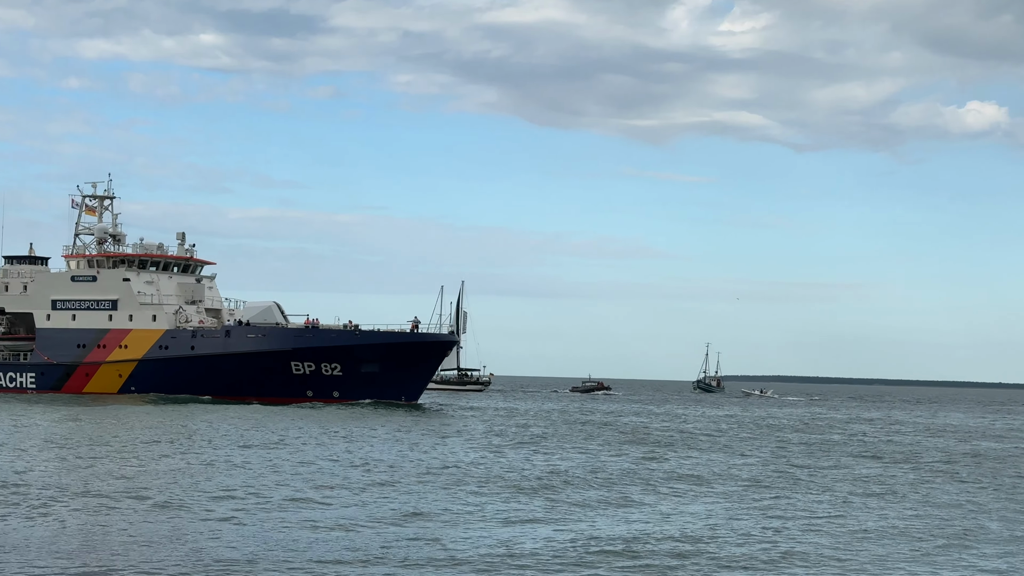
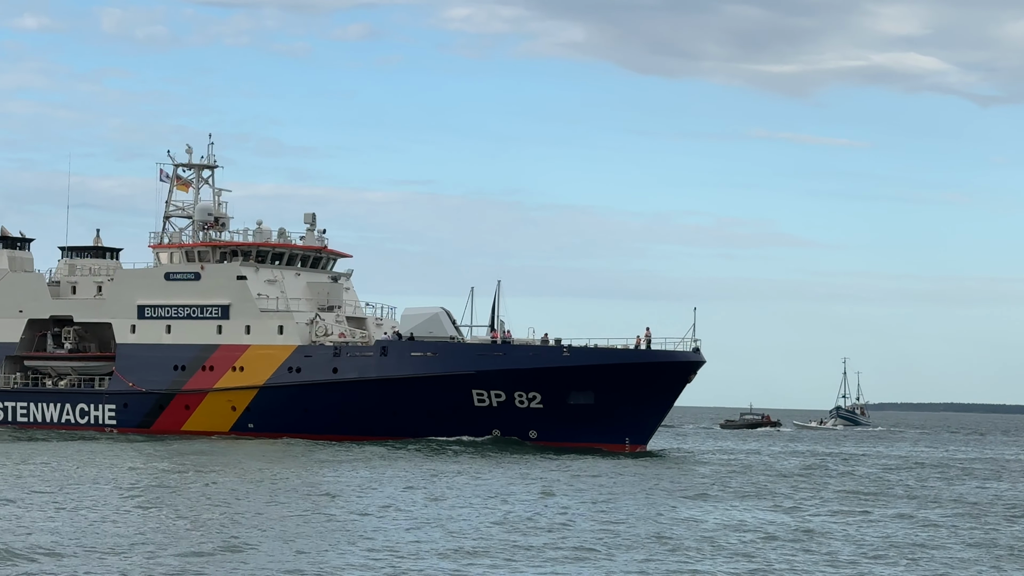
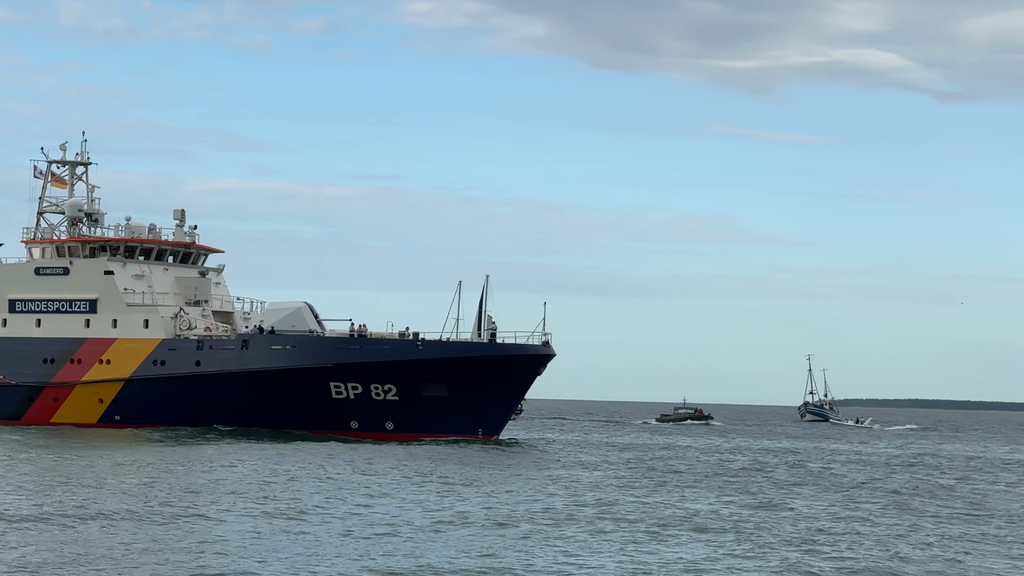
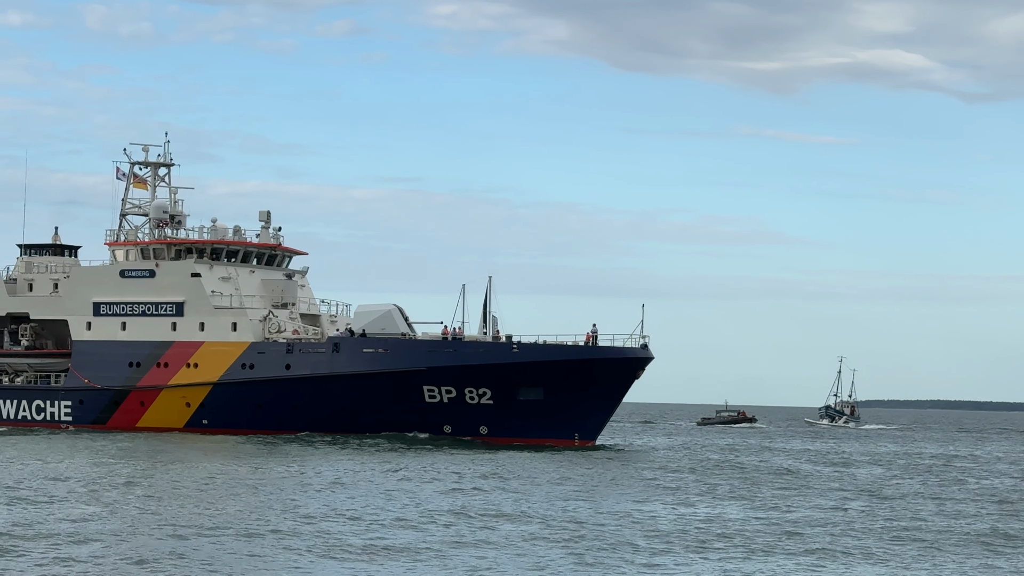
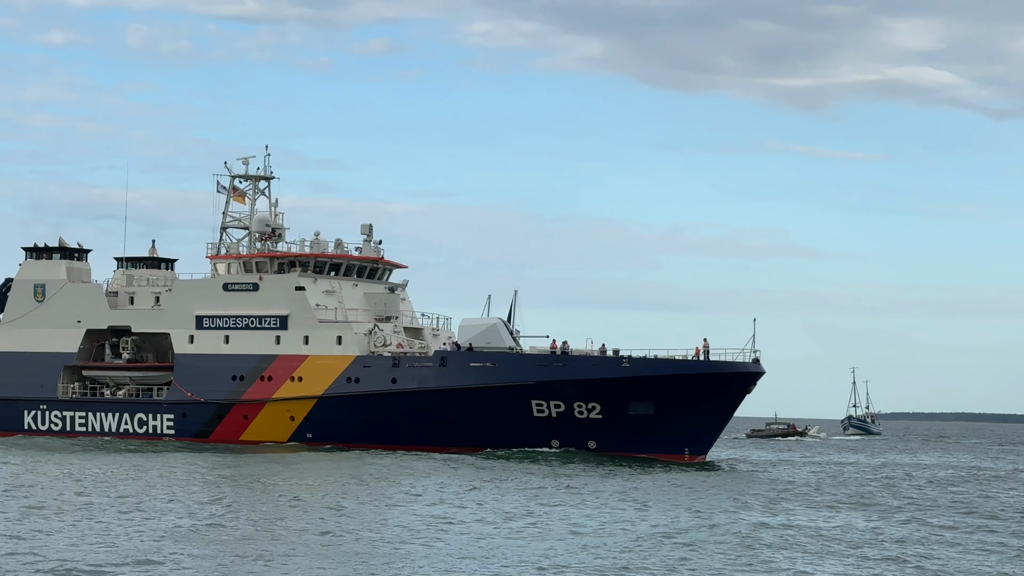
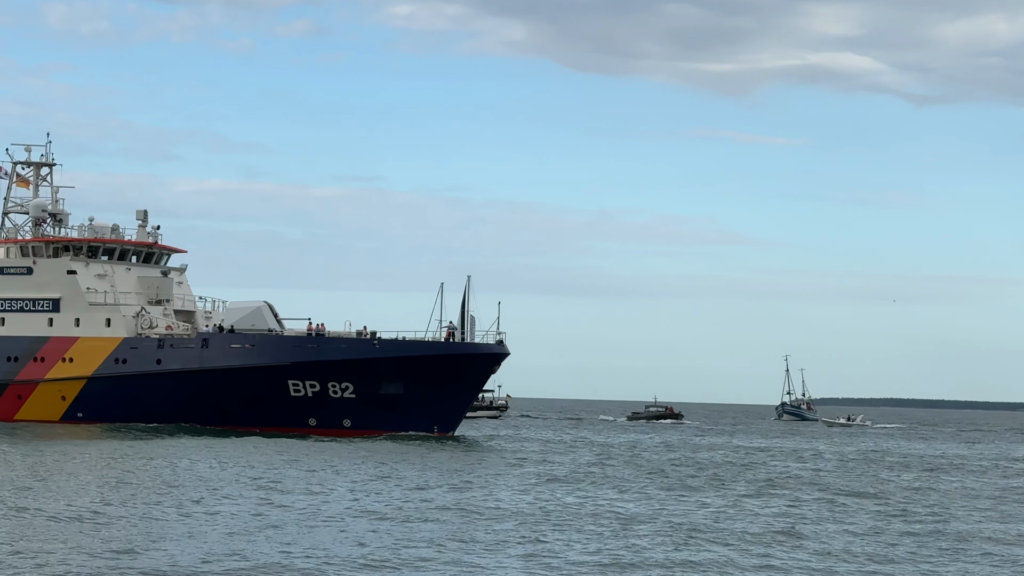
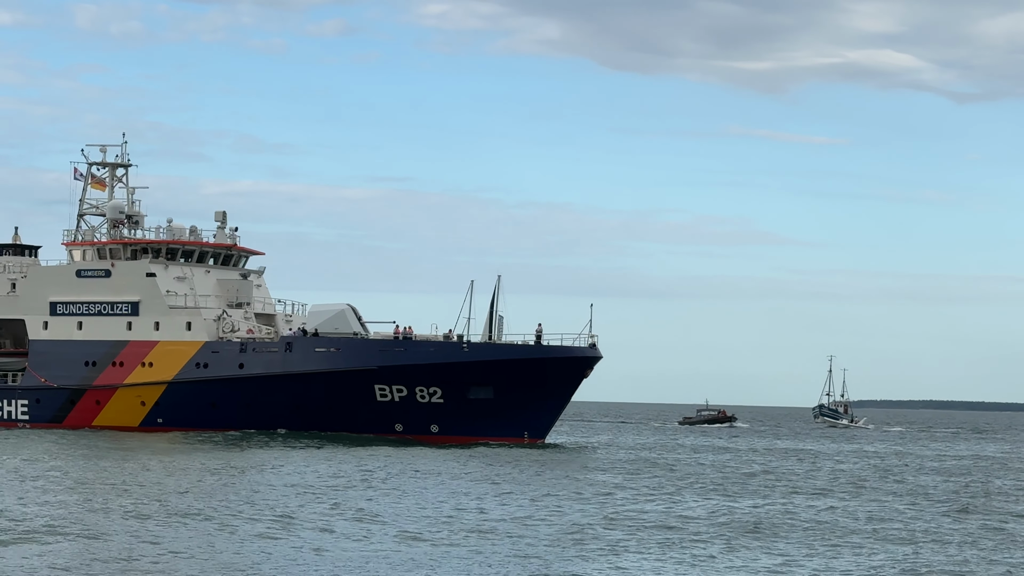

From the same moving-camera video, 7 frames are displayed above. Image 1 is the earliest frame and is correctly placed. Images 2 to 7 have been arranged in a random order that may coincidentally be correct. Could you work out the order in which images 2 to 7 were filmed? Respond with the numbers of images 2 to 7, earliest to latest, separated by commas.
6, 3, 7, 4, 2, 5
